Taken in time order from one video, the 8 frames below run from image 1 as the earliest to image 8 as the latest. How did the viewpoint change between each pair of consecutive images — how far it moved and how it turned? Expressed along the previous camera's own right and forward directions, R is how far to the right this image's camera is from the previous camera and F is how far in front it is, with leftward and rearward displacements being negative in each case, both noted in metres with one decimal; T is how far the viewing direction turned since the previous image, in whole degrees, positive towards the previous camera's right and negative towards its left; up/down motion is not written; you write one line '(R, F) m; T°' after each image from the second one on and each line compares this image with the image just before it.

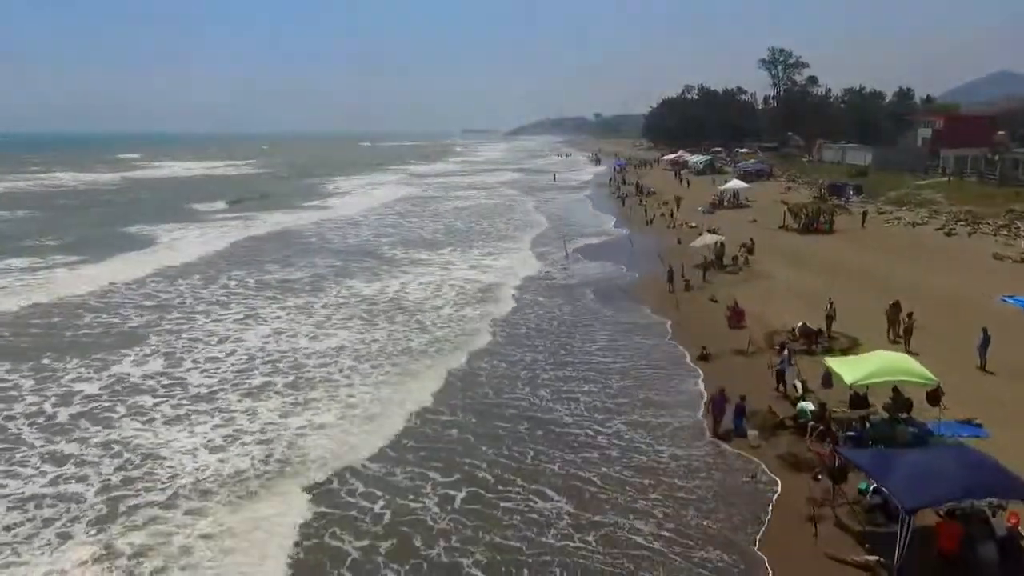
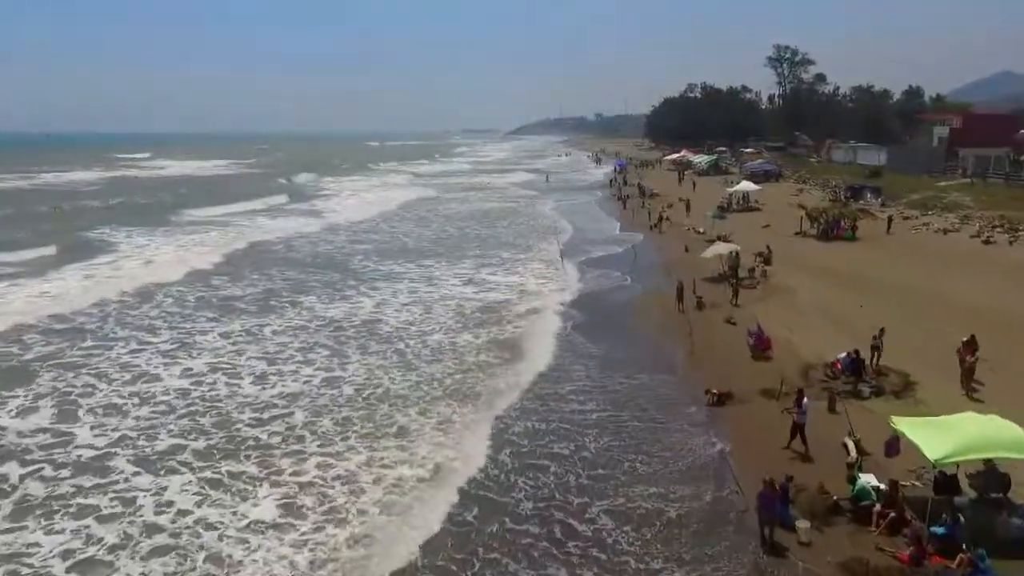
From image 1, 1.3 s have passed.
(+0.4, +3.1) m; 0°
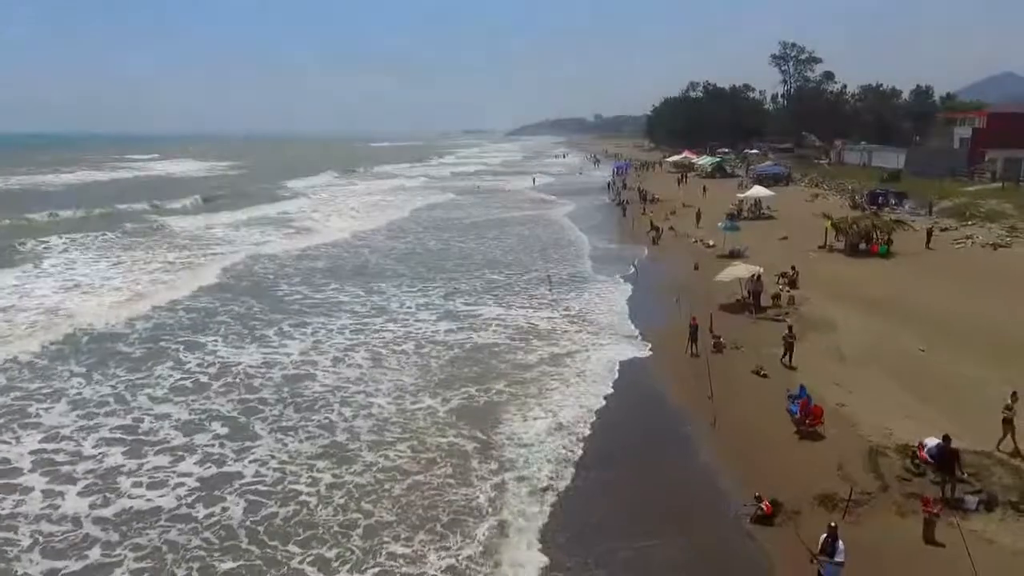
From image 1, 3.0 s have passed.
(+0.7, +4.3) m; 0°
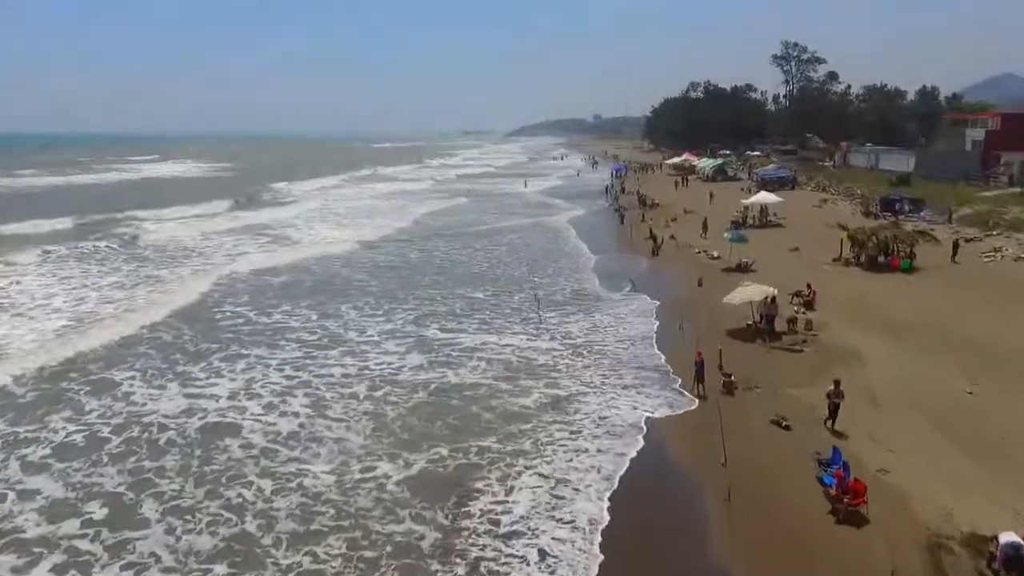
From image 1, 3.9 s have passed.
(+0.5, +2.5) m; 0°
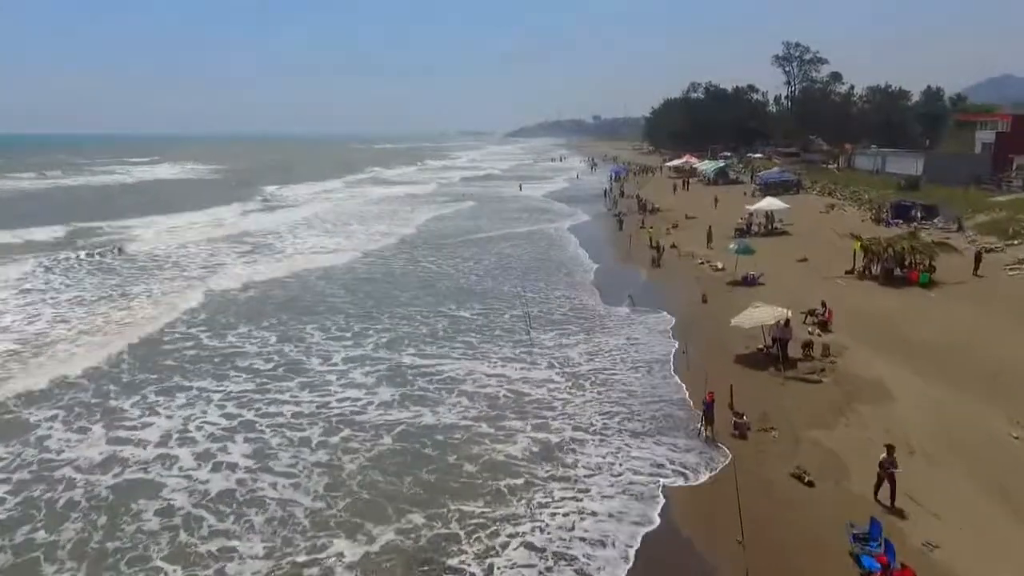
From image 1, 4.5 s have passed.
(+0.3, +1.7) m; 0°
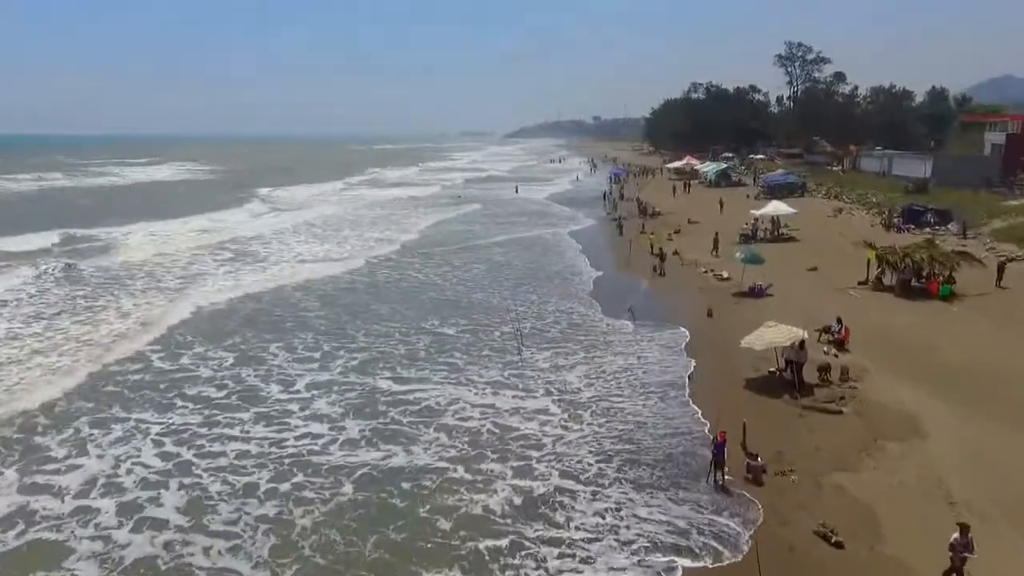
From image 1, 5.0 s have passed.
(+0.3, +1.5) m; 0°
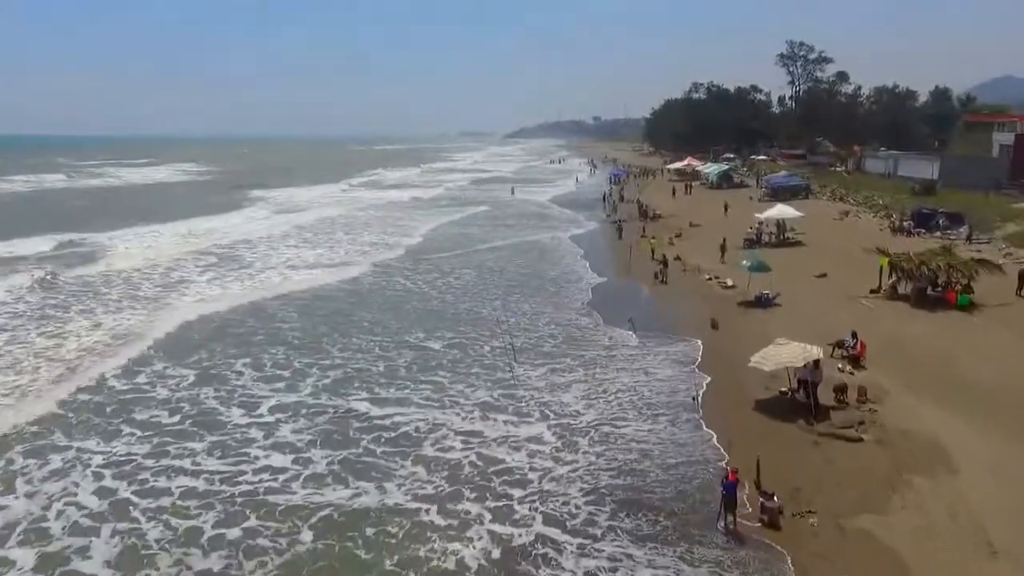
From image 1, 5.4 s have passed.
(+0.2, +1.2) m; 0°
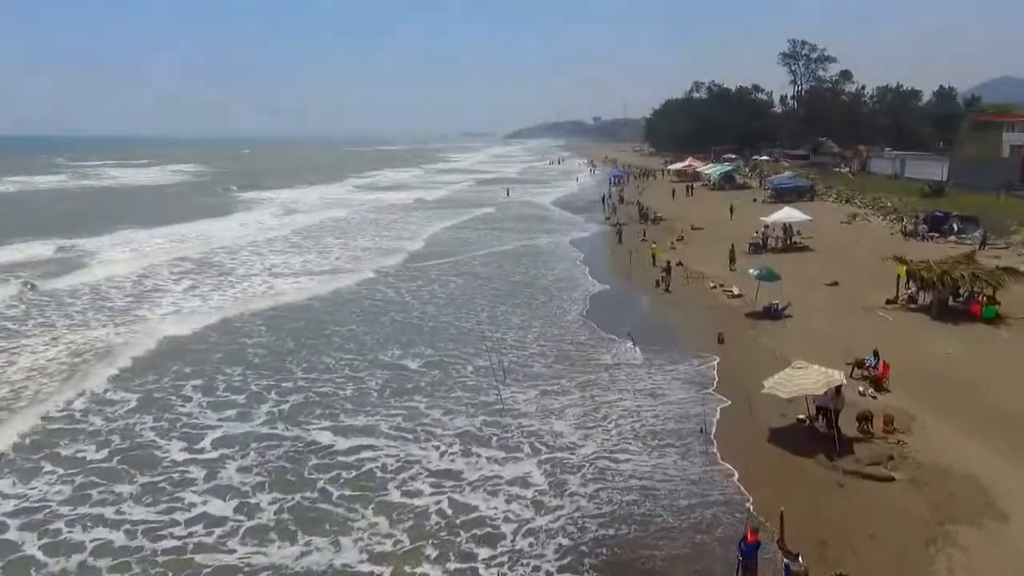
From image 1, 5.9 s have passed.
(+0.3, +1.6) m; 0°
